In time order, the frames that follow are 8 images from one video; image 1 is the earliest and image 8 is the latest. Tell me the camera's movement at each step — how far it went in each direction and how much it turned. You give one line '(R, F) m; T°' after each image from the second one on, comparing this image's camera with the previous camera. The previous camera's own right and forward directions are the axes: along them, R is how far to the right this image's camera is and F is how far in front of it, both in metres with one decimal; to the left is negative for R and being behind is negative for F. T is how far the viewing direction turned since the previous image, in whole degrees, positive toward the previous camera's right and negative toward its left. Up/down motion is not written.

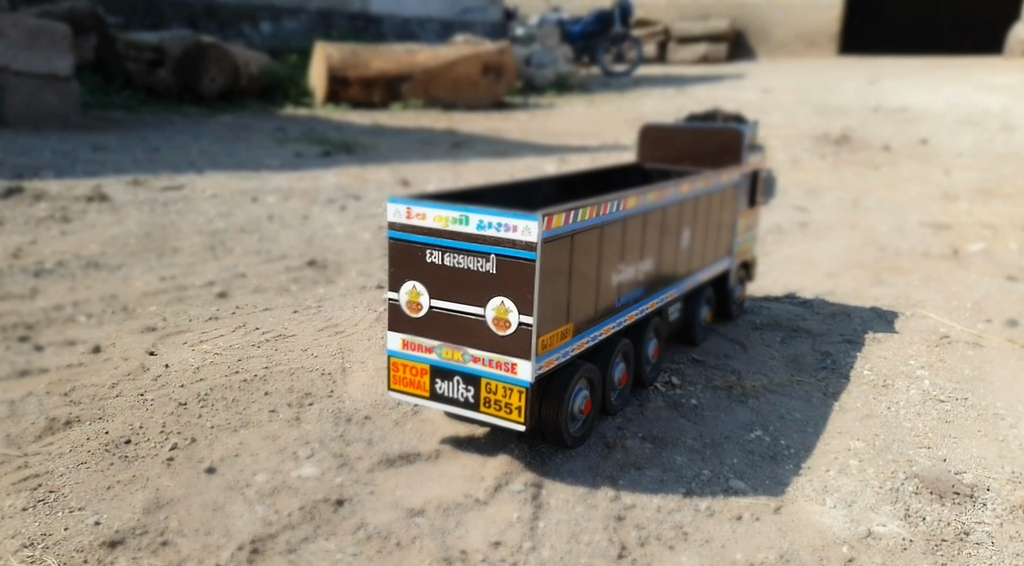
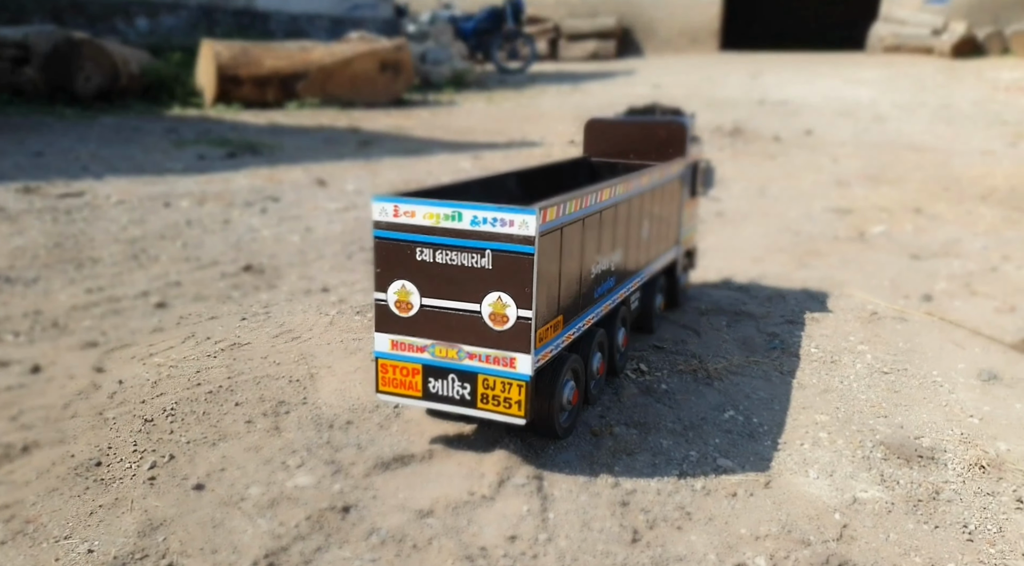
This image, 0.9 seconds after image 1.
(-0.3, 0.0) m; +7°
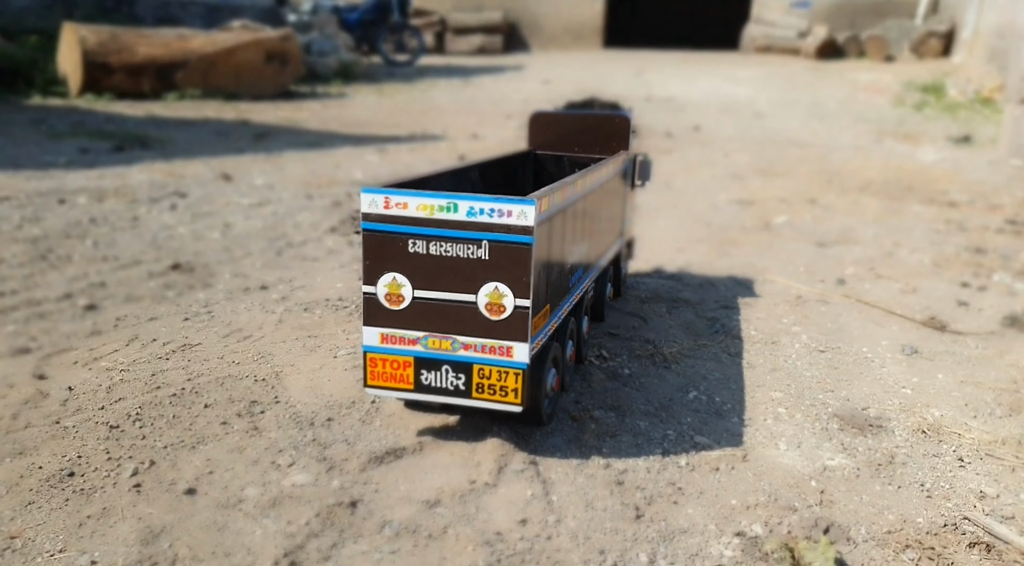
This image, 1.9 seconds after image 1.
(-0.3, 0.0) m; +8°
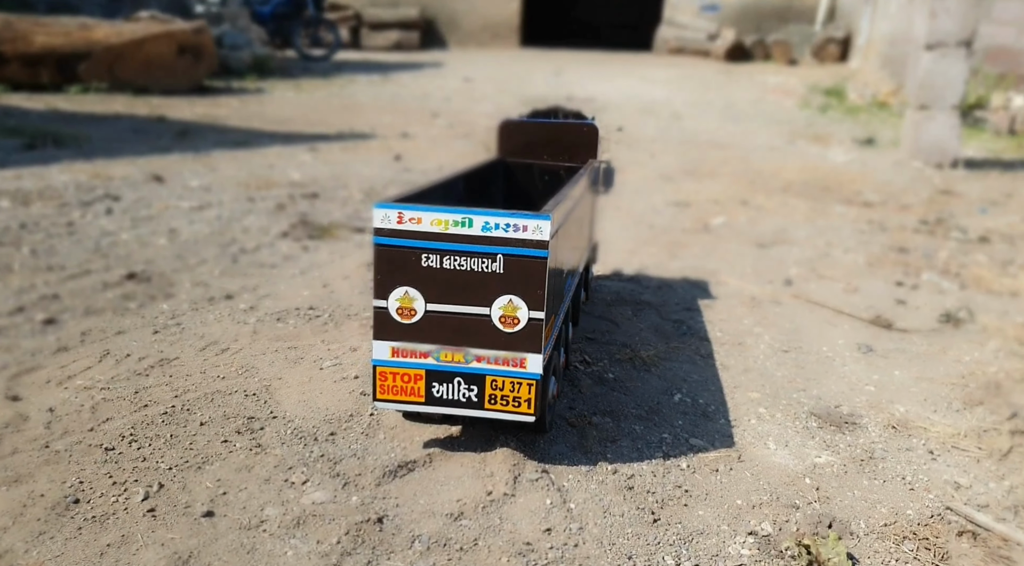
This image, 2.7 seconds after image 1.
(-0.3, 0.0) m; +6°
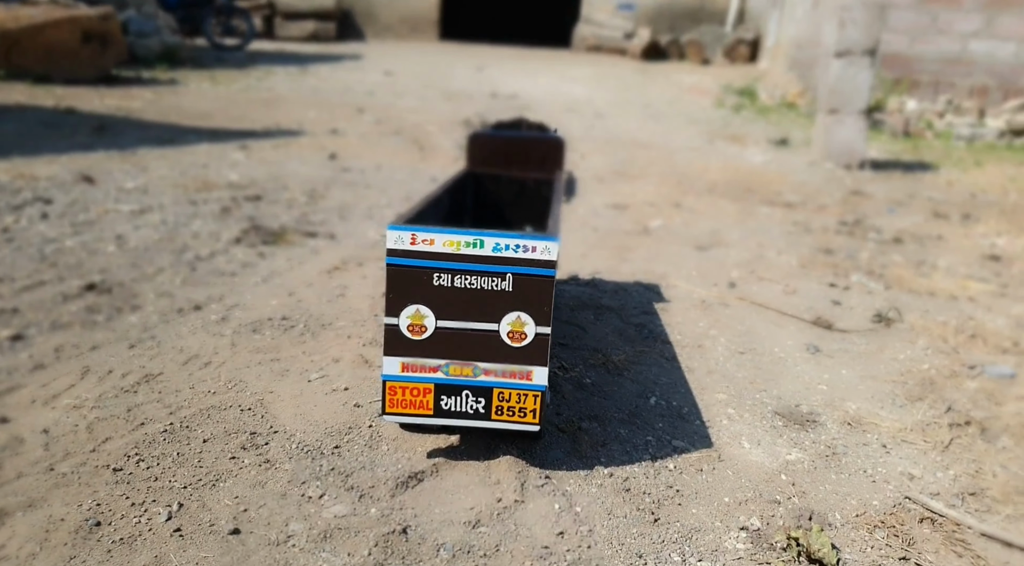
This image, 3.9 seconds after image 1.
(-0.3, -0.1) m; +6°
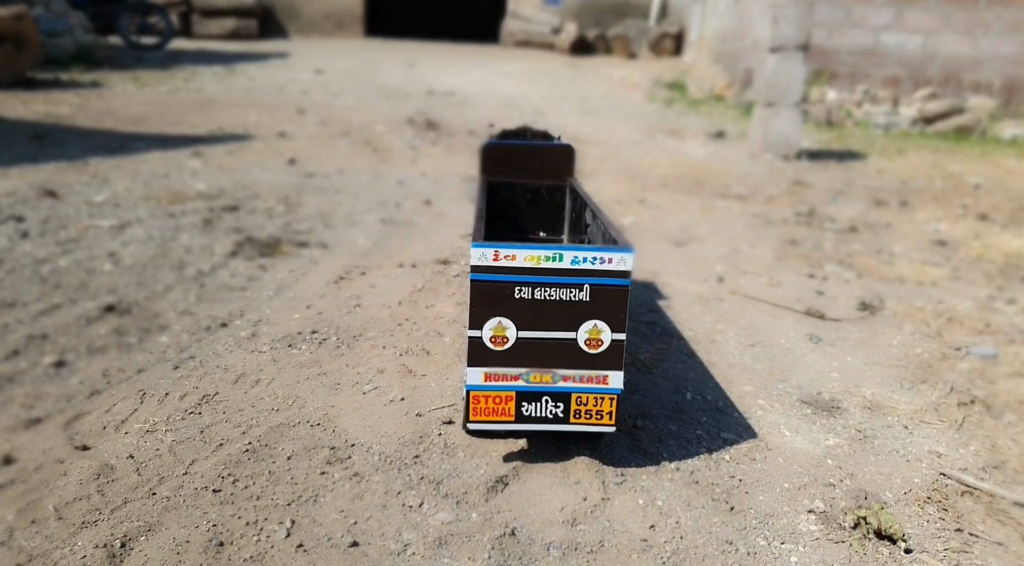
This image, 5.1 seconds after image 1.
(-0.5, -0.1) m; +5°
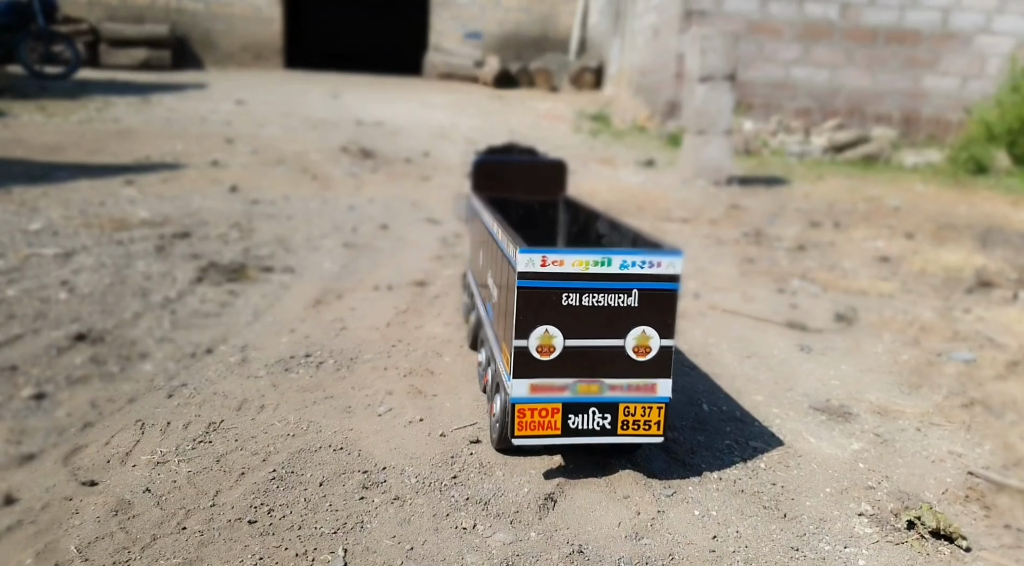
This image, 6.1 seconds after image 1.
(-0.4, +0.1) m; +6°
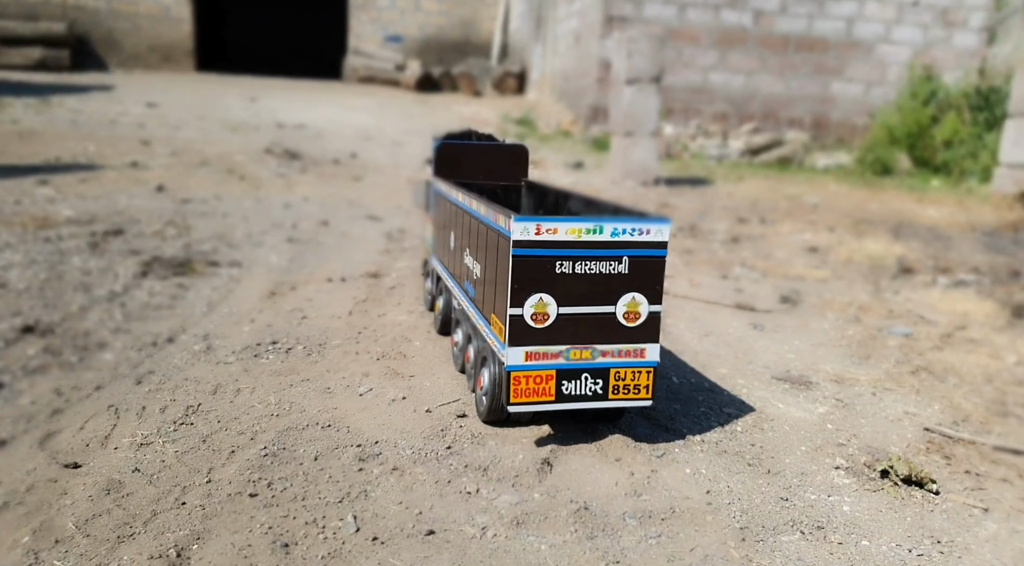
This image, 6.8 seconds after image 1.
(-0.3, 0.0) m; +6°
